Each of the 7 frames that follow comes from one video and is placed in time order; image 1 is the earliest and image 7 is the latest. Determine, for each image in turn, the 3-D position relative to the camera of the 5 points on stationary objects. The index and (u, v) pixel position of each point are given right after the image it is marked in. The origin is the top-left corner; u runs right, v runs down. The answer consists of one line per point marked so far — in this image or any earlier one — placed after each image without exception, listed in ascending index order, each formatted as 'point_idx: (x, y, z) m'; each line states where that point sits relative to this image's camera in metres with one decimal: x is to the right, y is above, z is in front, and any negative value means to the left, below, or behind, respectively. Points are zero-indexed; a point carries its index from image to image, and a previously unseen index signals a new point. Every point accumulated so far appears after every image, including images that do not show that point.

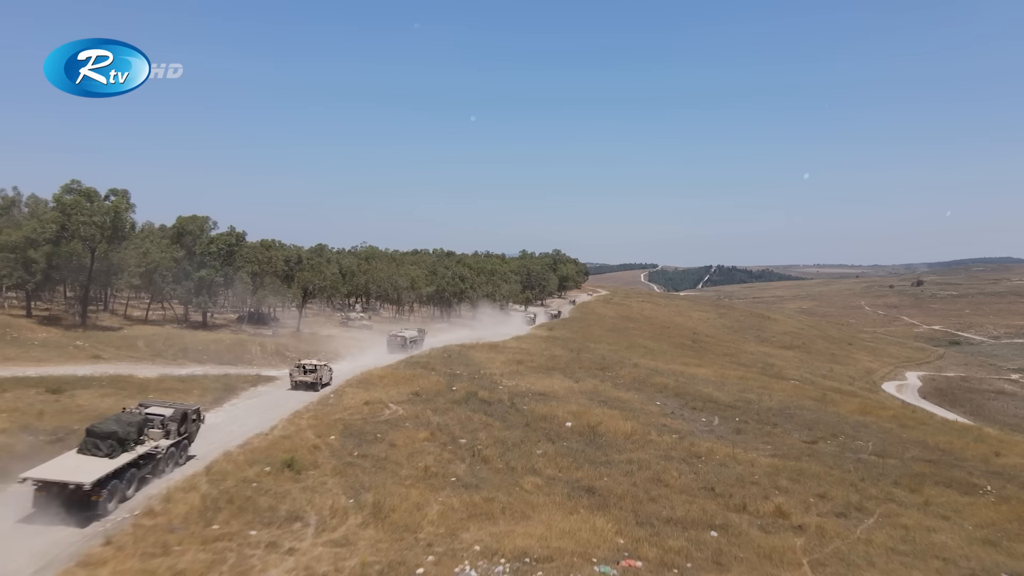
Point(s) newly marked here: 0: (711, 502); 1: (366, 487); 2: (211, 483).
0: (+4.7, -5.1, +18.8) m
1: (-3.2, -4.3, +17.1) m
2: (-6.1, -4.0, +16.0) m
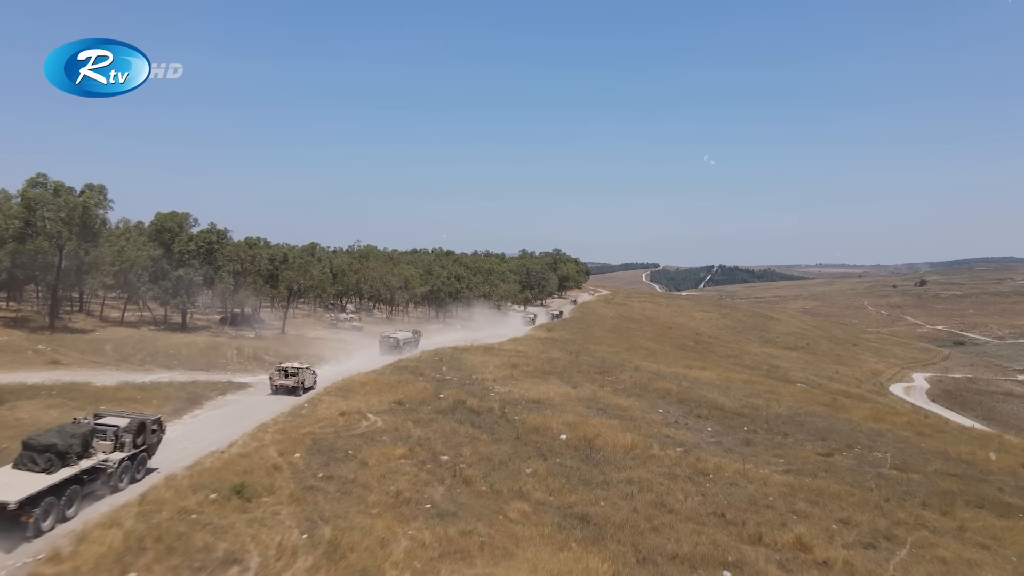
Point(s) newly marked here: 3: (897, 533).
0: (+4.4, -5.1, +16.5) m
1: (-3.5, -4.3, +14.9) m
2: (-6.5, -4.0, +13.7) m
3: (+8.9, -5.7, +18.3) m
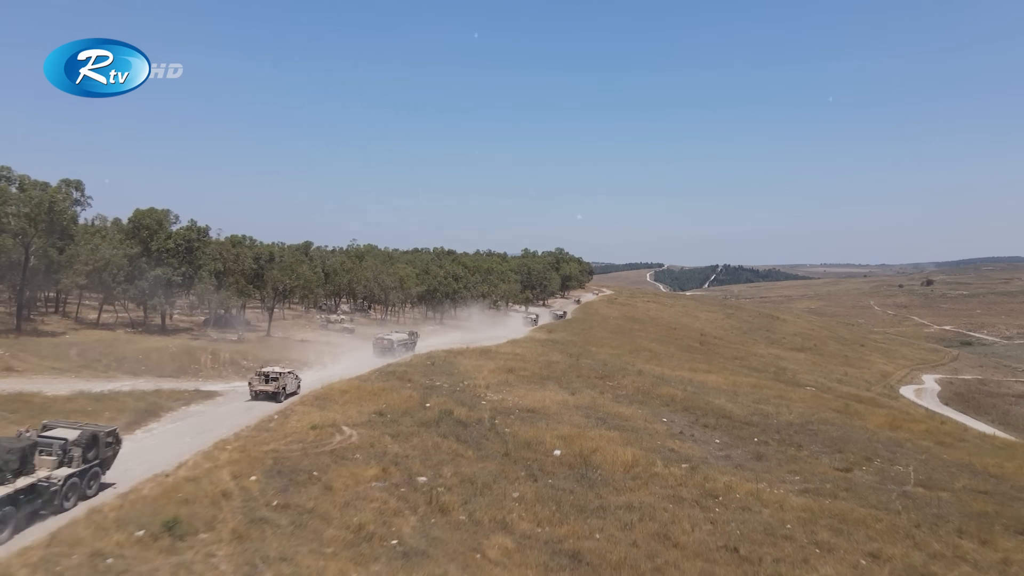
0: (+4.0, -5.1, +14.2) m
1: (-3.9, -4.4, +12.6) m
2: (-6.8, -4.0, +11.5) m
3: (+8.6, -5.7, +16.0) m
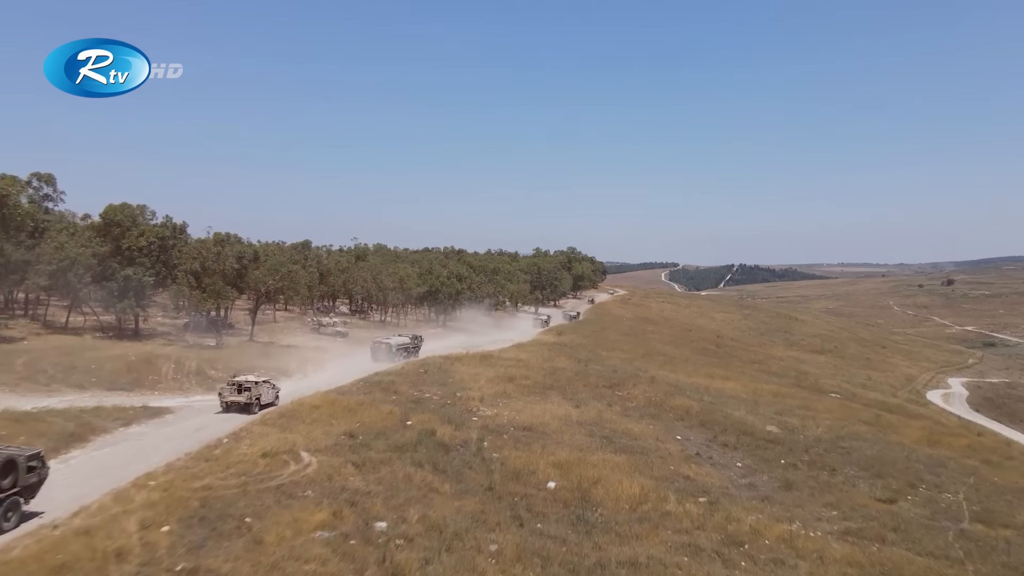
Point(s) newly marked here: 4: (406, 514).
0: (+3.5, -5.2, +10.8) m
1: (-4.4, -4.4, +9.3) m
2: (-7.4, -4.1, +8.2) m
3: (+8.1, -5.8, +12.4) m
4: (-2.2, -4.6, +16.0) m
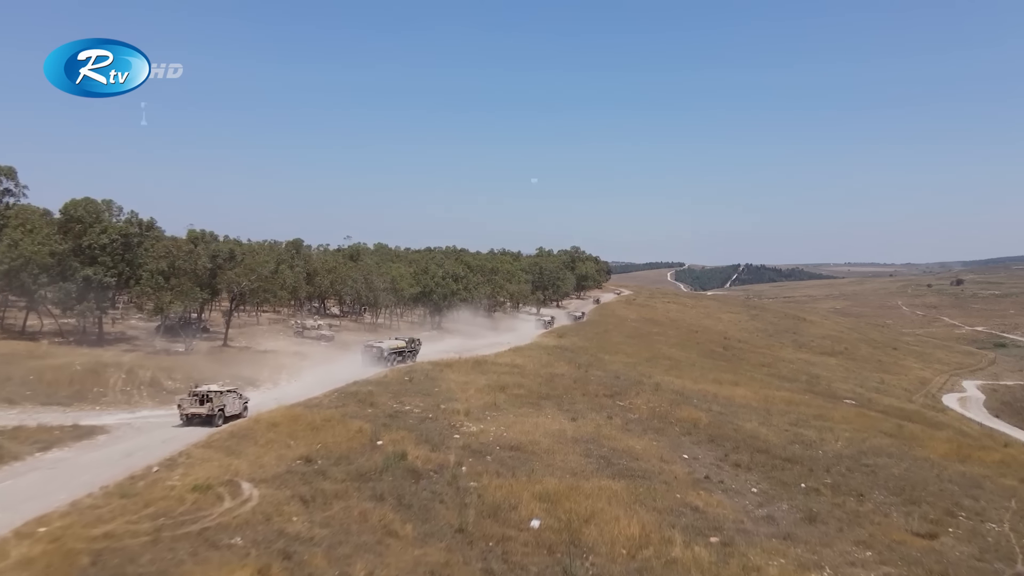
0: (+3.0, -5.3, +7.7) m
1: (-5.0, -4.5, +6.3) m
2: (-8.0, -4.1, +5.2) m
3: (+7.6, -5.8, +9.4) m
4: (-2.7, -4.6, +13.0) m
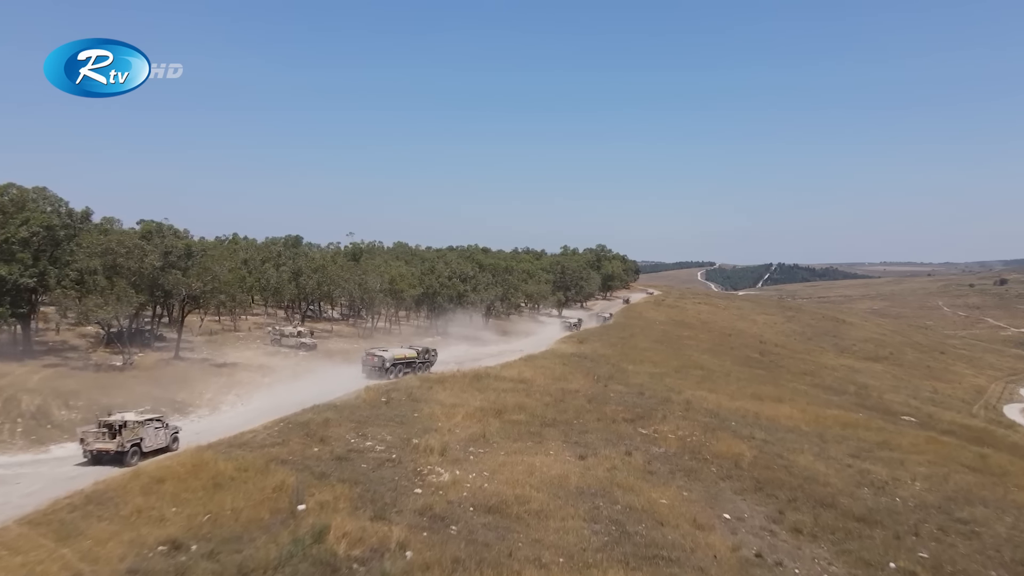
0: (+1.9, -5.4, +1.3) m
1: (-6.1, -4.6, +0.2) m
2: (-9.1, -4.2, -0.8) m
3: (+6.5, -5.9, +2.8) m
4: (-3.6, -4.7, +6.8) m
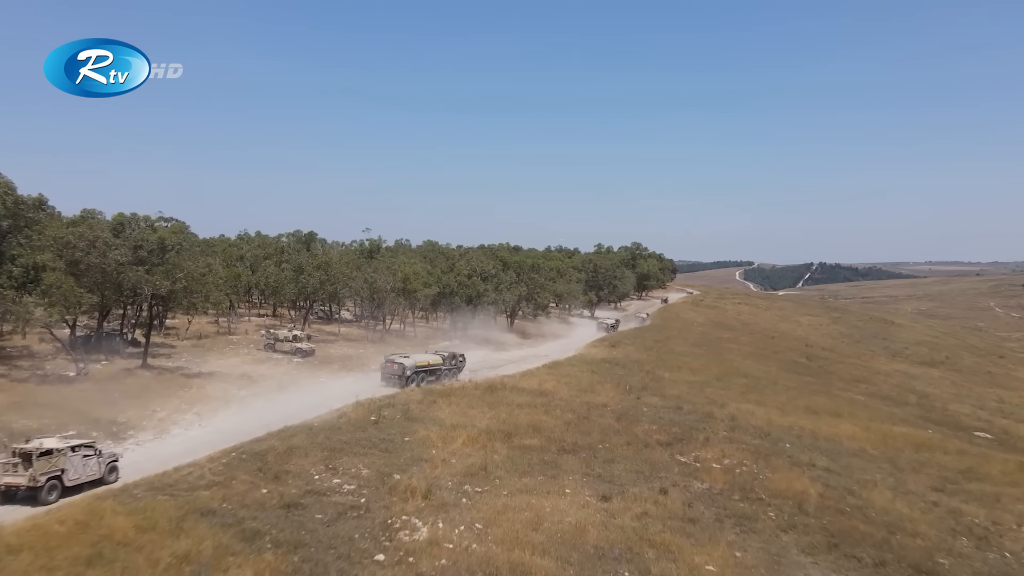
0: (+1.0, -5.4, -3.5) m
1: (-7.0, -4.6, -4.3) m
2: (-10.1, -4.2, -5.1) m
3: (+5.7, -5.9, -2.3) m
4: (-4.2, -4.7, +2.2) m
